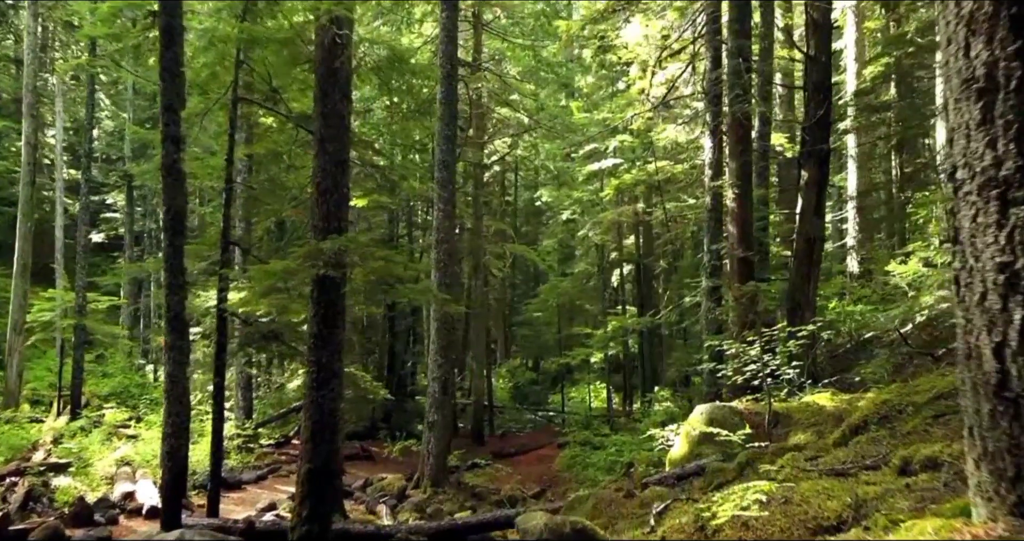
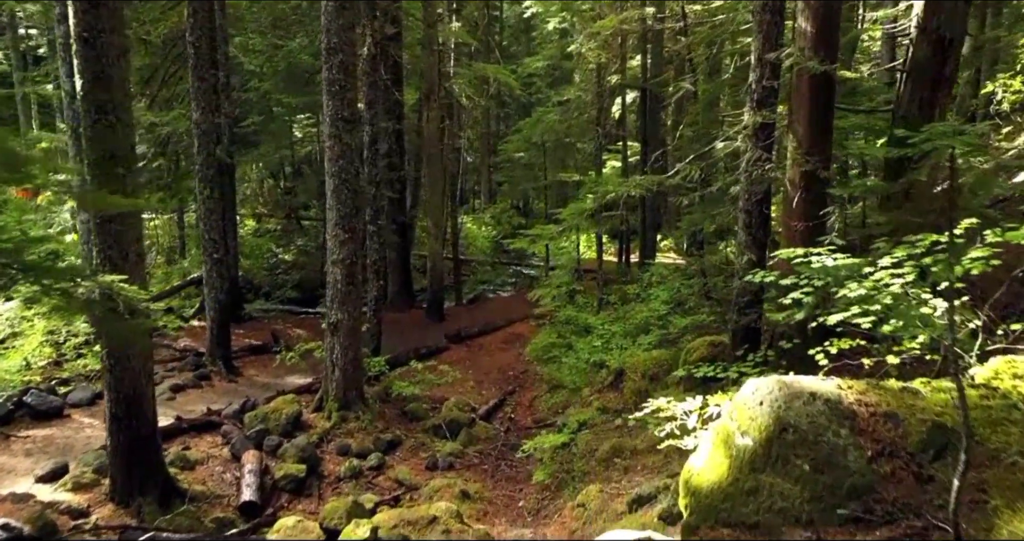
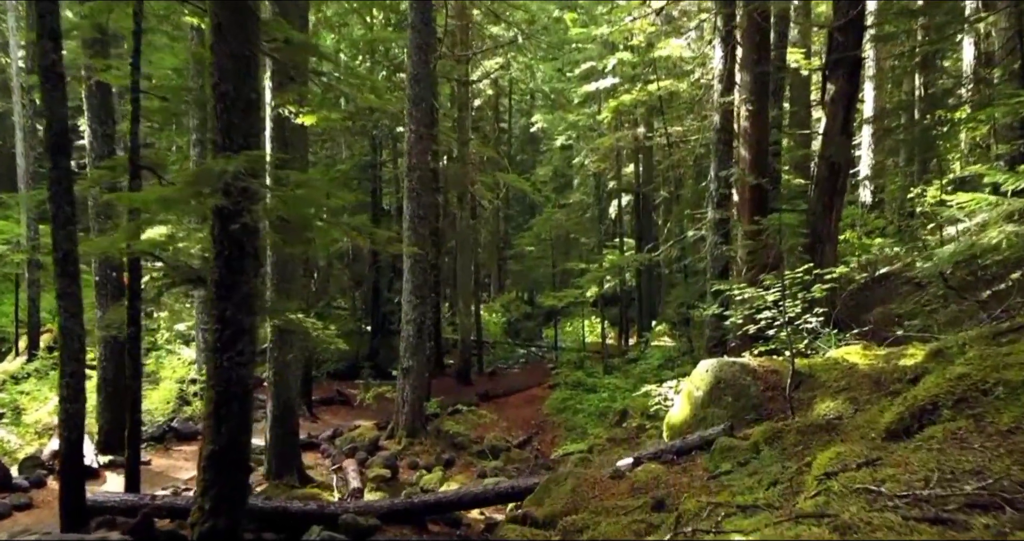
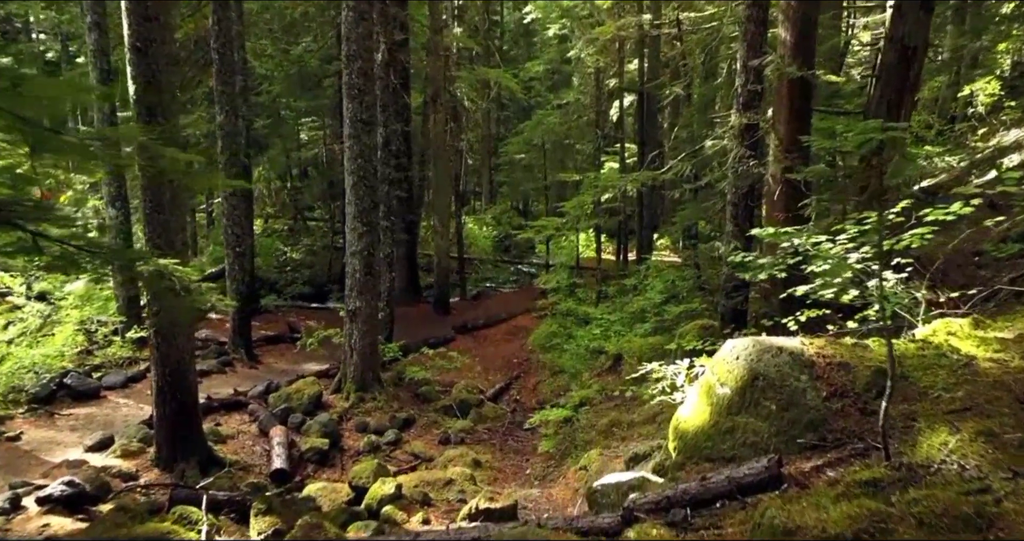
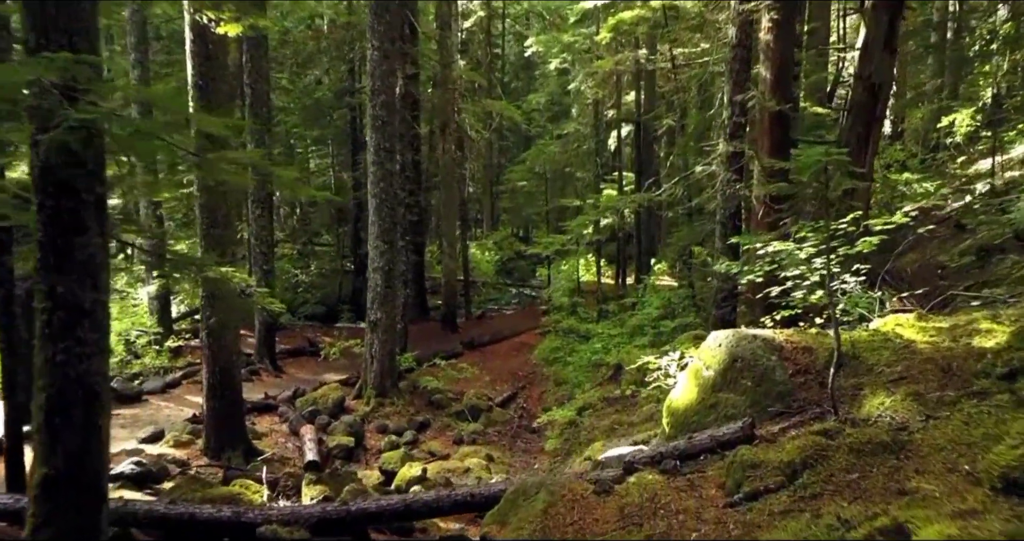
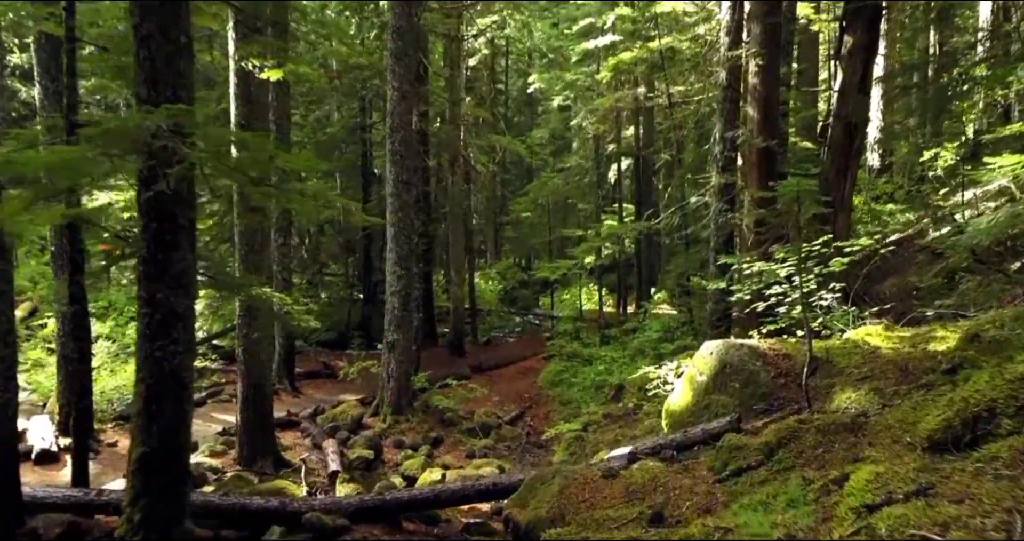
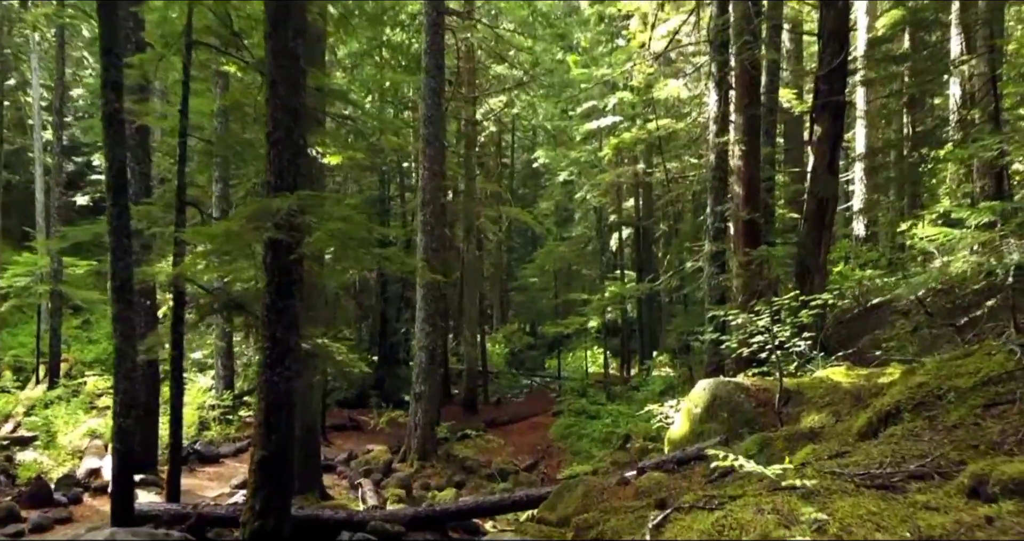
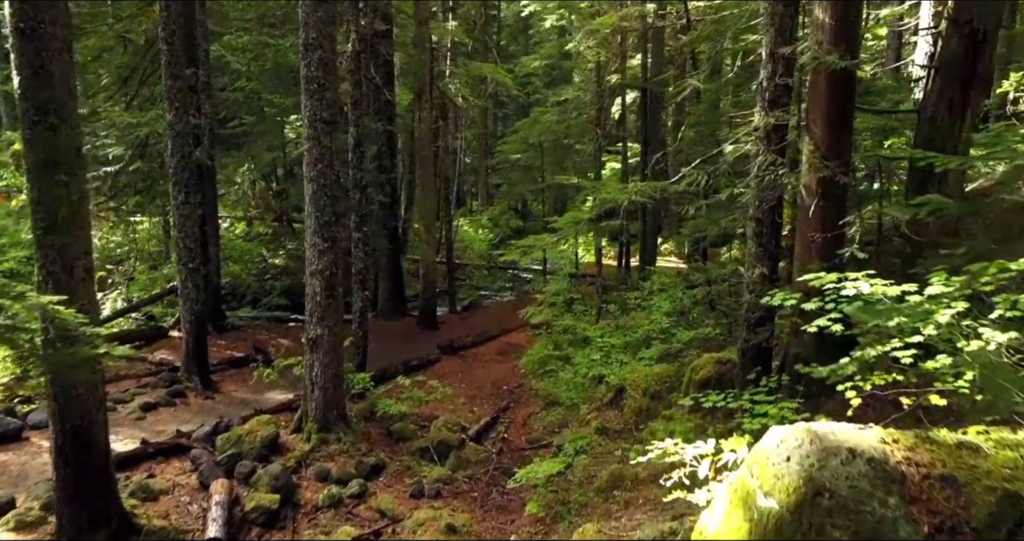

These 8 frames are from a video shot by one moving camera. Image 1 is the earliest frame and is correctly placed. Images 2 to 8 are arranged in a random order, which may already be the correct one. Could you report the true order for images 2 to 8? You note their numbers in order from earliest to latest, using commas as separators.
7, 3, 6, 5, 4, 2, 8
